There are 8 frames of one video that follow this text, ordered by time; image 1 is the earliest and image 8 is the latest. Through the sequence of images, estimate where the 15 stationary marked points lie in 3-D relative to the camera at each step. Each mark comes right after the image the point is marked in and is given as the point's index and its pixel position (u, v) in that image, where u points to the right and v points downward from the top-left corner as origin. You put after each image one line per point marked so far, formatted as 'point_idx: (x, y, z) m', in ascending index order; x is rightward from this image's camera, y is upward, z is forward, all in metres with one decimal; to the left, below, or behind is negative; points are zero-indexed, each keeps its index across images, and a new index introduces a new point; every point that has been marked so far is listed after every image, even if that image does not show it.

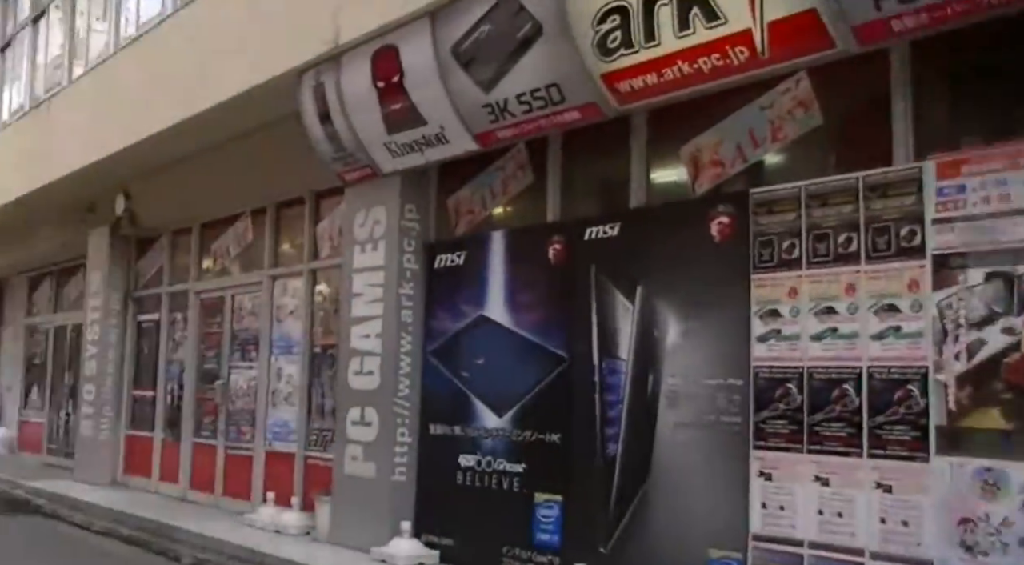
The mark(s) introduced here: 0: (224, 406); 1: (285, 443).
0: (-4.1, -1.8, +13.8) m
1: (-3.0, -2.1, +12.8) m
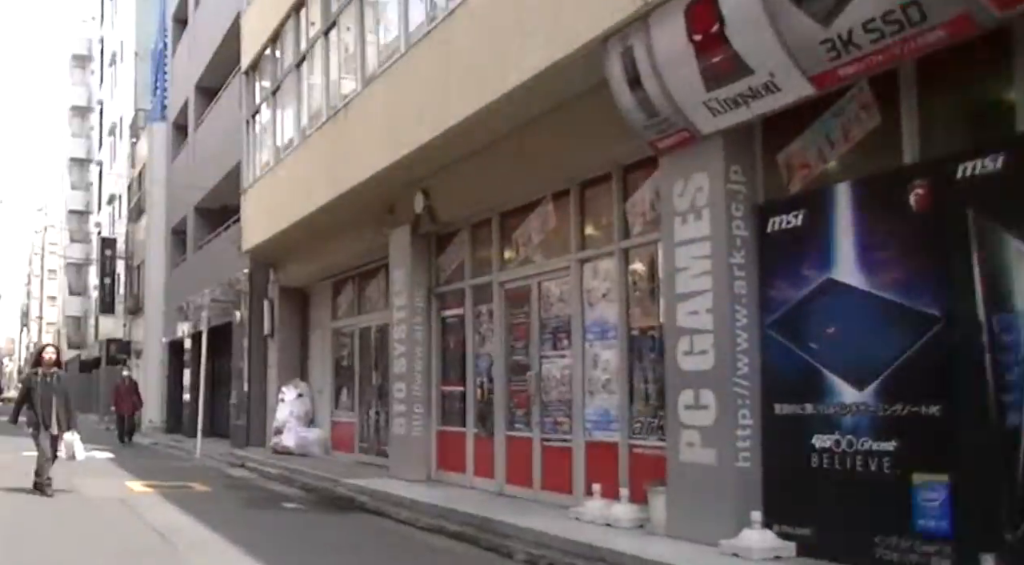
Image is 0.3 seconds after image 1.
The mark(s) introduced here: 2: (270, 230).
0: (+0.4, -1.6, +13.4) m
1: (+1.2, -1.9, +12.2) m
2: (-4.2, +1.0, +17.4) m
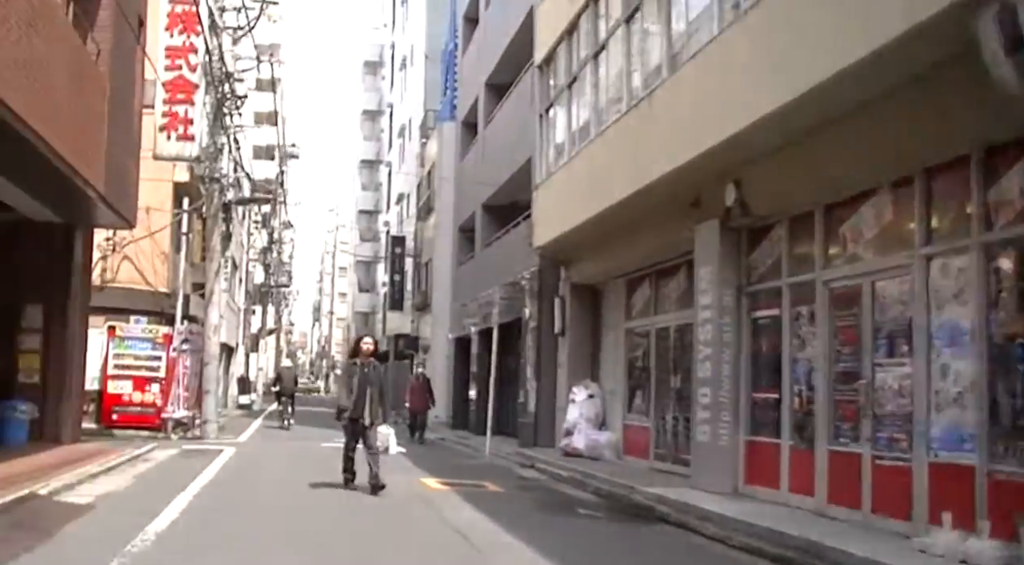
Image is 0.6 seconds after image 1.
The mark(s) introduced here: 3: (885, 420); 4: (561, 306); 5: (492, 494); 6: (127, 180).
0: (+4.4, -1.6, +12.0) m
1: (+4.9, -1.9, +10.5) m
2: (+1.0, +1.0, +16.9) m
3: (+4.5, -1.6, +11.7) m
4: (+1.0, -0.4, +18.6) m
5: (-0.2, -2.8, +12.8) m
6: (-5.7, +1.5, +14.6) m
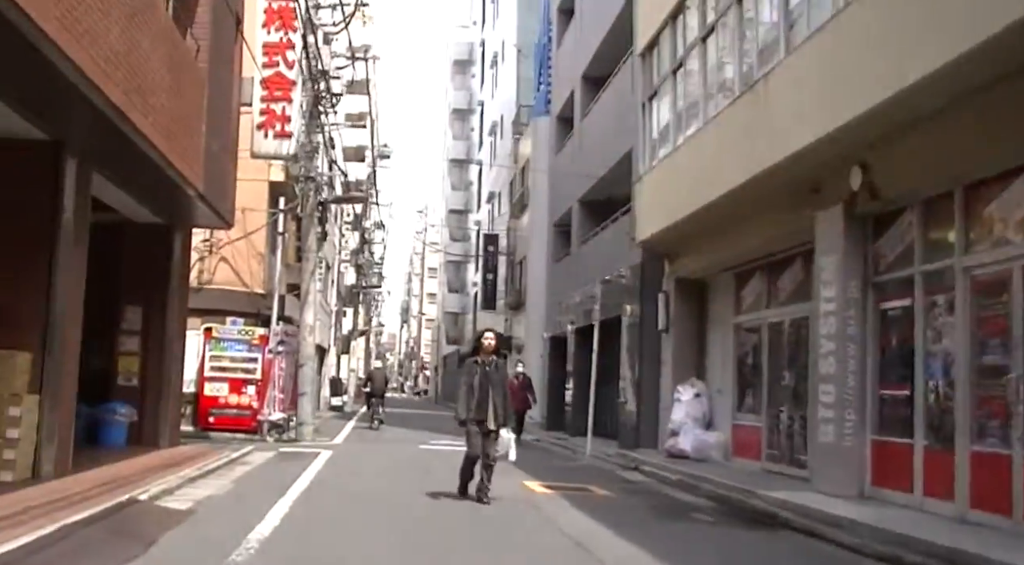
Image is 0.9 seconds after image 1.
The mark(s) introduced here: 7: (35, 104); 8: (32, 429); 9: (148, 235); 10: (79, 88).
0: (+5.7, -1.4, +10.9) m
1: (+6.0, -1.7, +9.5) m
2: (+2.6, +1.1, +16.2) m
3: (+5.8, -1.5, +10.7) m
4: (+2.8, -0.4, +17.8) m
5: (+1.1, -2.7, +12.2) m
6: (-4.2, +1.5, +14.4) m
7: (-4.4, +1.7, +9.0) m
8: (-4.7, -1.4, +9.6) m
9: (-5.3, +0.7, +14.3) m
10: (-3.7, +1.7, +8.4) m
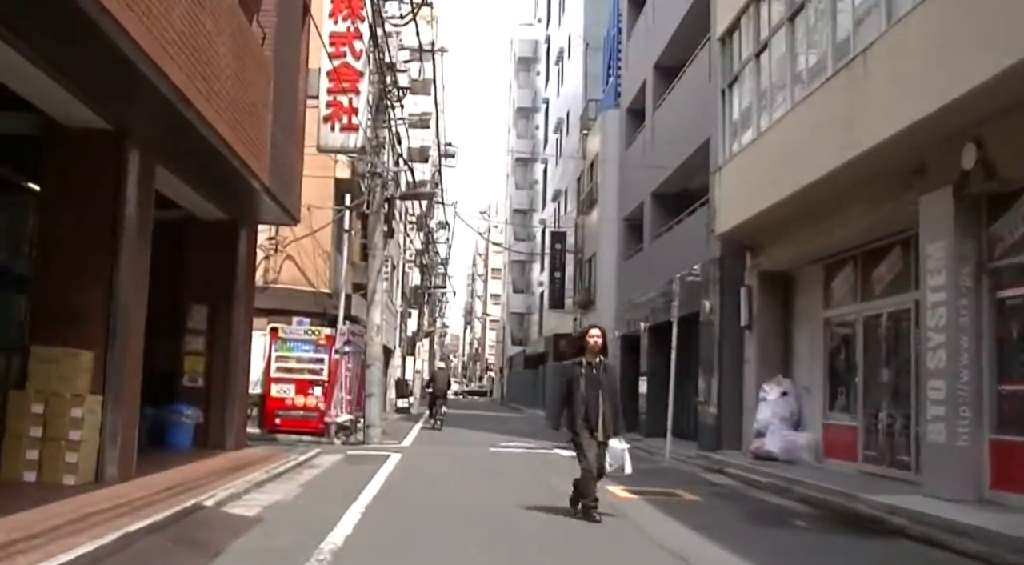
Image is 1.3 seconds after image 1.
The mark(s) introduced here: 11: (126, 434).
0: (+6.5, -1.3, +9.9) m
1: (+6.8, -1.6, +8.4) m
2: (+3.8, +1.2, +15.3) m
3: (+6.6, -1.4, +9.6) m
4: (+4.1, -0.3, +16.9) m
5: (+2.1, -2.6, +11.4) m
6: (-3.2, +1.6, +14.0) m
7: (-3.7, +1.7, +8.6) m
8: (-3.9, -1.4, +9.2) m
9: (-4.3, +0.7, +13.9) m
10: (-3.0, +1.7, +7.9) m
11: (-3.8, -1.5, +9.6) m
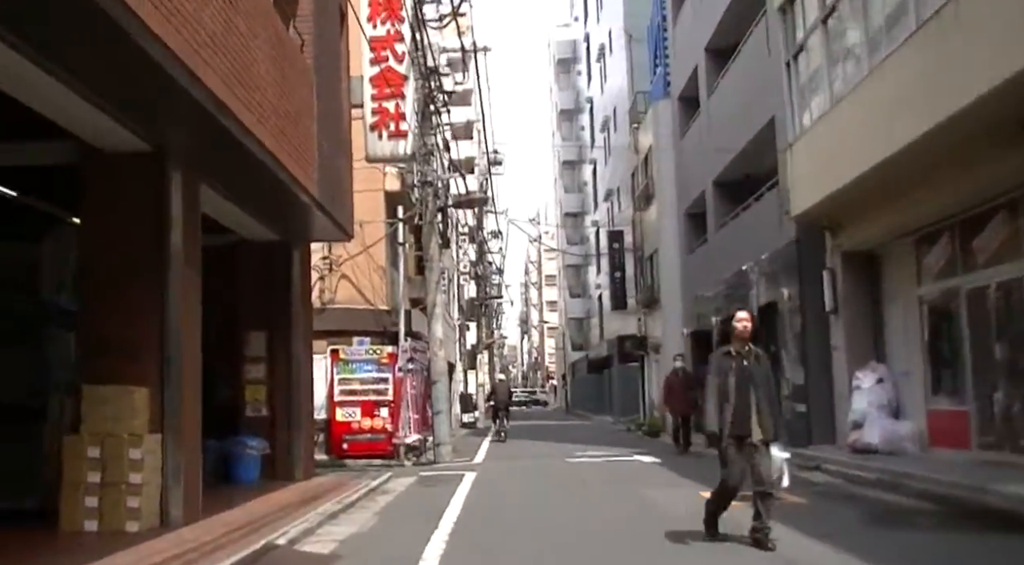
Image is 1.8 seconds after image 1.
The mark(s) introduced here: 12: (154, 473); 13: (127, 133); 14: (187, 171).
0: (+7.3, -0.8, +8.7) m
1: (+7.5, -1.1, +7.2) m
2: (+4.7, +1.5, +14.3) m
3: (+7.4, -0.9, +8.4) m
4: (+5.2, 0.0, +15.9) m
5: (+3.1, -2.4, +10.5) m
6: (-2.3, +1.3, +13.3) m
7: (-3.1, +1.5, +8.0) m
8: (-3.1, -1.7, +8.5) m
9: (-3.4, +0.4, +13.3) m
10: (-2.6, +1.5, +7.3) m
11: (-3.0, -1.8, +9.0) m
12: (-3.1, -1.7, +8.5) m
13: (-3.3, +1.3, +8.5) m
14: (-3.1, +1.1, +9.2) m
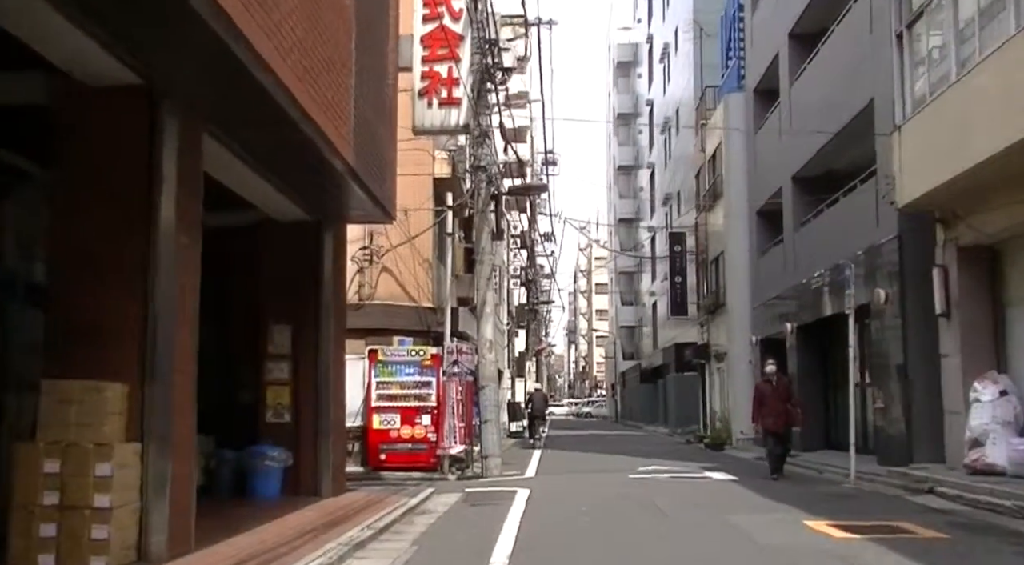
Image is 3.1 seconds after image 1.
0: (+7.8, -0.7, +6.5) m
1: (+7.9, -1.0, +4.9) m
2: (+5.5, +1.5, +12.2) m
3: (+7.9, -0.8, +6.2) m
4: (+6.1, +0.1, +13.8) m
5: (+3.6, -2.3, +8.4) m
6: (-1.6, +1.5, +11.6) m
7: (-2.6, +1.7, +6.3) m
8: (-2.6, -1.4, +6.8) m
9: (-2.6, +0.6, +11.6) m
10: (-2.1, +1.7, +5.6) m
11: (-2.5, -1.6, +7.3) m
12: (-2.6, -1.5, +6.8) m
13: (-2.8, +1.5, +6.8) m
14: (-2.5, +1.3, +7.5) m
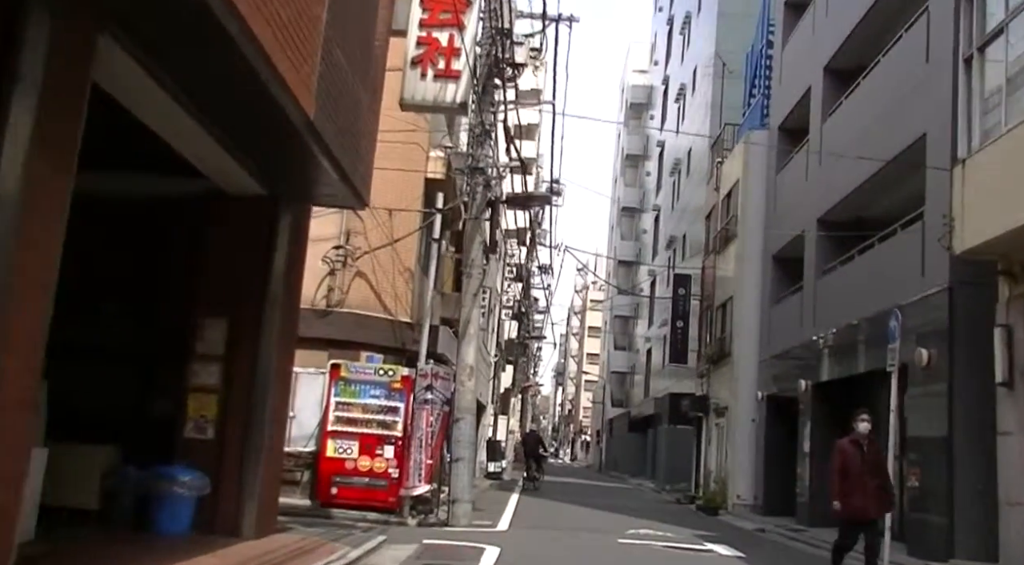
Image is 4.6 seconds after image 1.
0: (+7.7, -1.4, +4.3) m
1: (+7.8, -1.6, +2.8) m
2: (+5.5, +0.9, +10.2) m
3: (+7.7, -1.4, +4.1) m
4: (+5.9, -0.7, +11.7) m
5: (+3.3, -2.6, +6.2) m
6: (-1.5, +1.5, +9.5) m
7: (-2.5, +2.0, +4.2) m
8: (-2.8, -1.1, +4.6) m
9: (-2.7, +0.7, +9.5) m
10: (-2.0, +2.0, +3.5) m
11: (-2.7, -1.3, +5.1) m
12: (-2.8, -1.1, +4.6) m
13: (-2.7, +1.8, +4.7) m
14: (-2.5, +1.5, +5.5) m
